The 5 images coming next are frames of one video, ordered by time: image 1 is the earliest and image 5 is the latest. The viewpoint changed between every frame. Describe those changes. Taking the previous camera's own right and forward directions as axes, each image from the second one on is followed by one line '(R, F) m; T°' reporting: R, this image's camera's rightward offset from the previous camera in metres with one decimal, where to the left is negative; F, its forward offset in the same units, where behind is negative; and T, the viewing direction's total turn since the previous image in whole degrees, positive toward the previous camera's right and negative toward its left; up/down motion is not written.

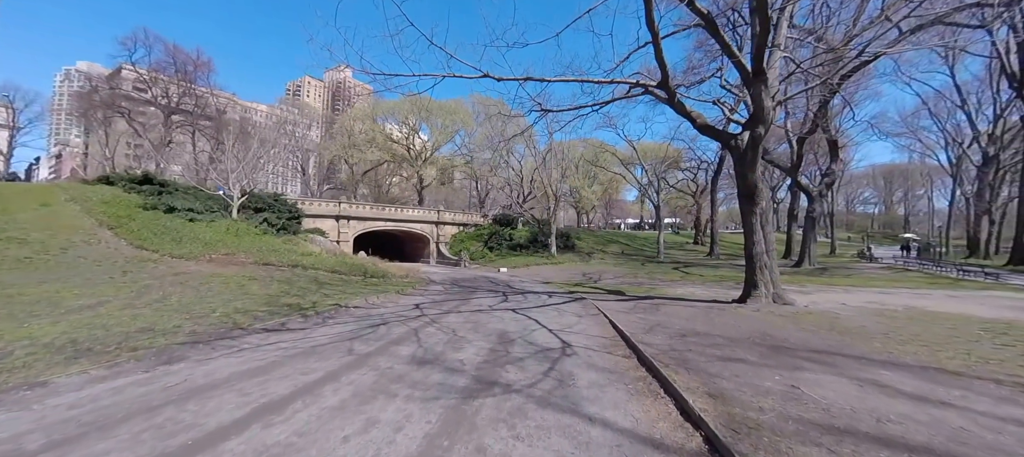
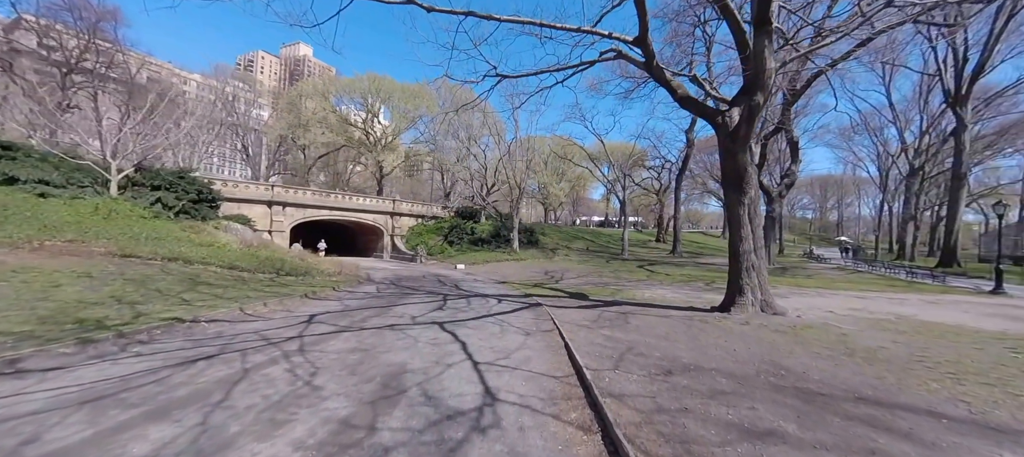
(+0.8, +2.6) m; +5°
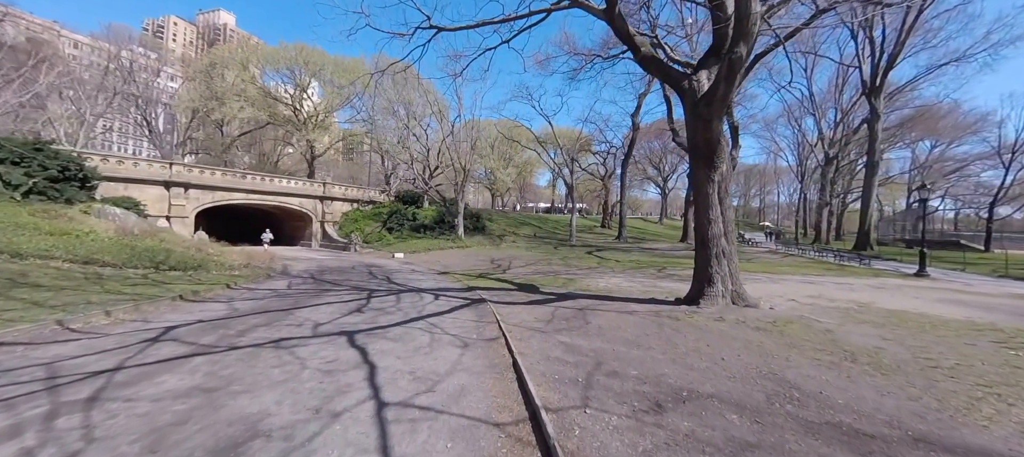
(+0.2, +1.7) m; +8°
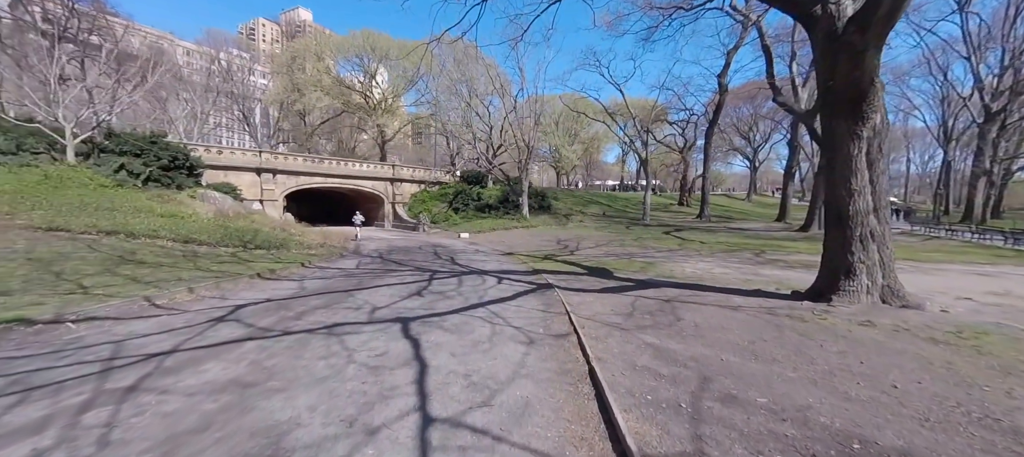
(-0.1, +0.9) m; -10°
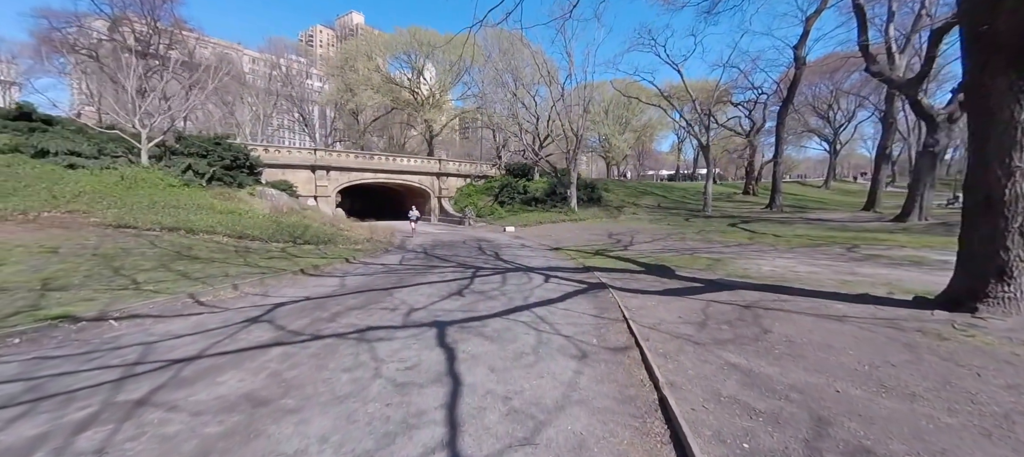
(0.0, +0.7) m; -7°
